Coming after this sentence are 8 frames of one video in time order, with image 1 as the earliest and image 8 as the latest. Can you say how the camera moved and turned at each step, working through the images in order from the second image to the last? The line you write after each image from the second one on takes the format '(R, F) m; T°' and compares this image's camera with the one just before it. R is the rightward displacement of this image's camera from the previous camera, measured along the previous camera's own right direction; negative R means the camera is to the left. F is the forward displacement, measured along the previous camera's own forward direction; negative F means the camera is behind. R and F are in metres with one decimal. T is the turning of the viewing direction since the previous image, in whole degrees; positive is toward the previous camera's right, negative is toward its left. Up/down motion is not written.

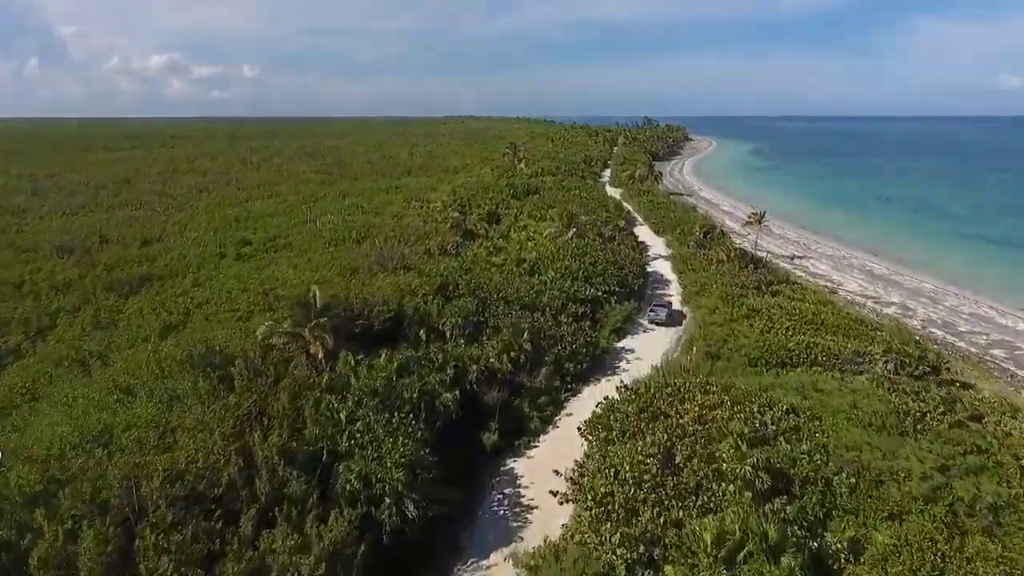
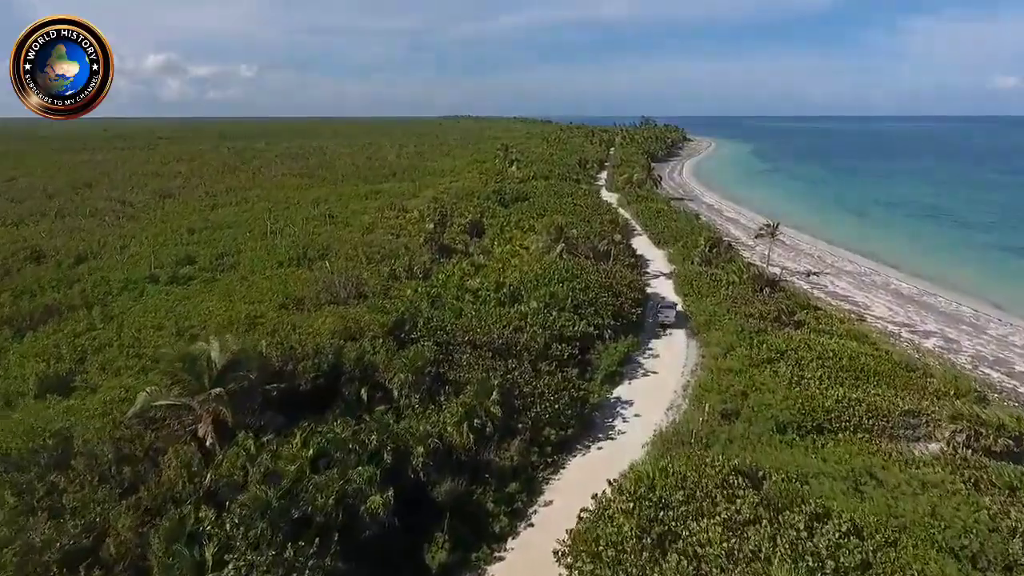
(+1.1, +5.2) m; 0°
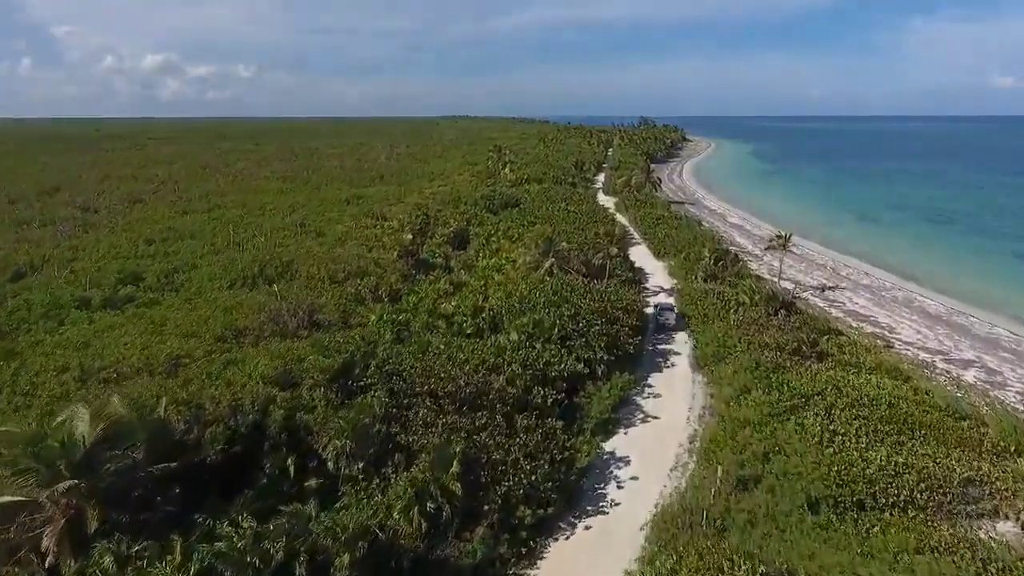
(+0.9, +3.9) m; 0°
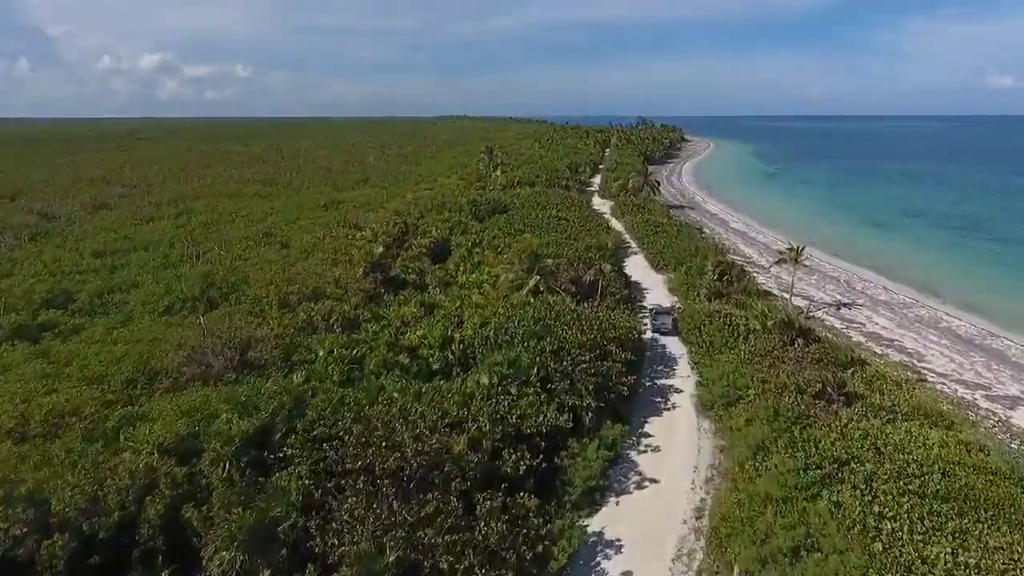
(+1.0, +3.9) m; 0°
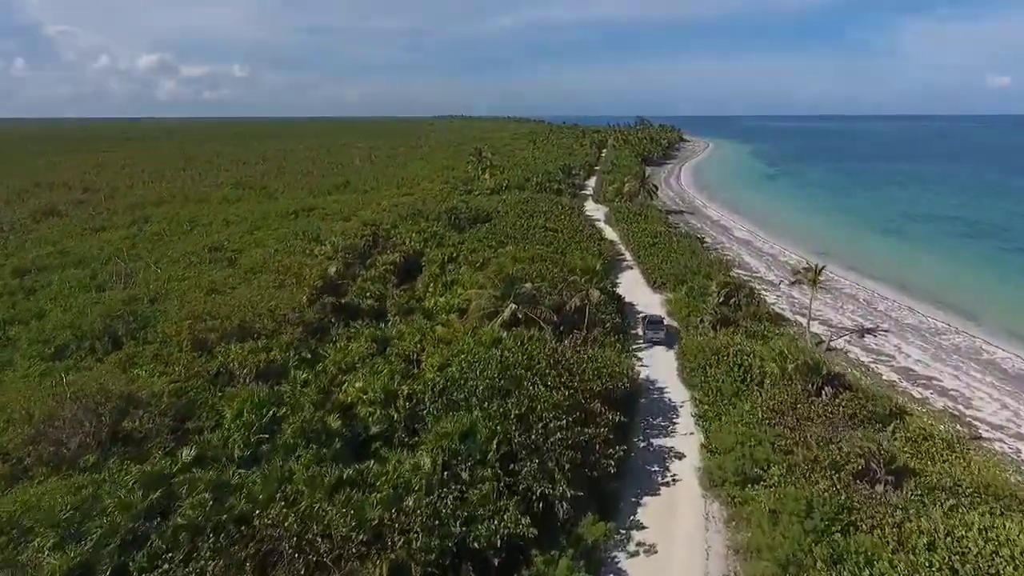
(+1.2, +4.7) m; 0°
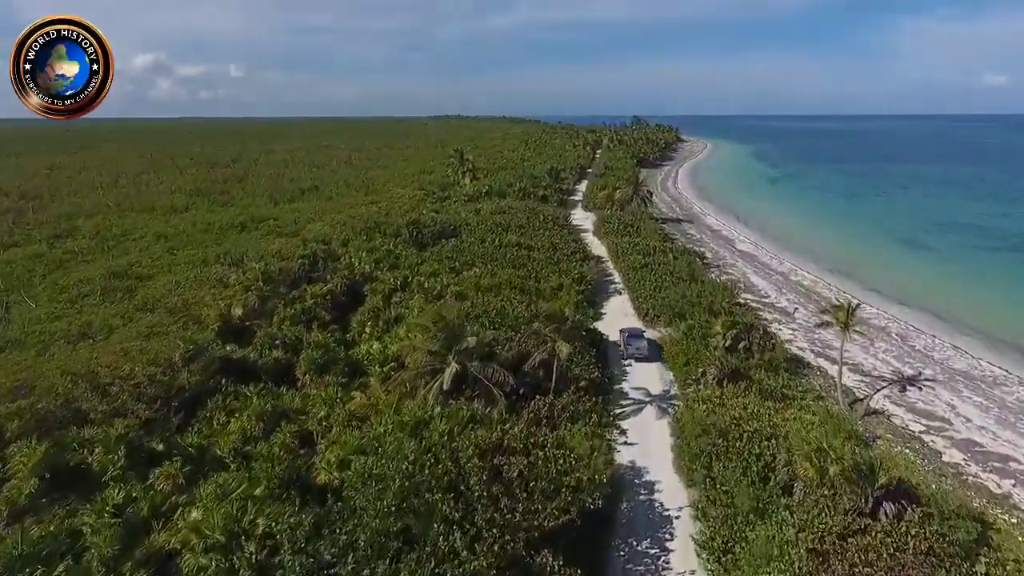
(+1.9, +6.5) m; 0°
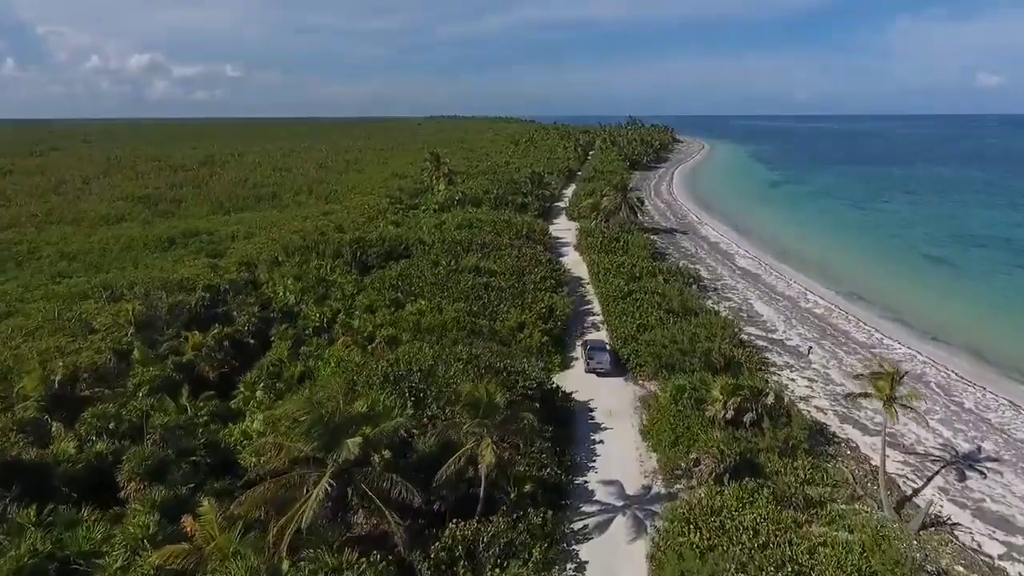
(+2.2, +6.3) m; 0°
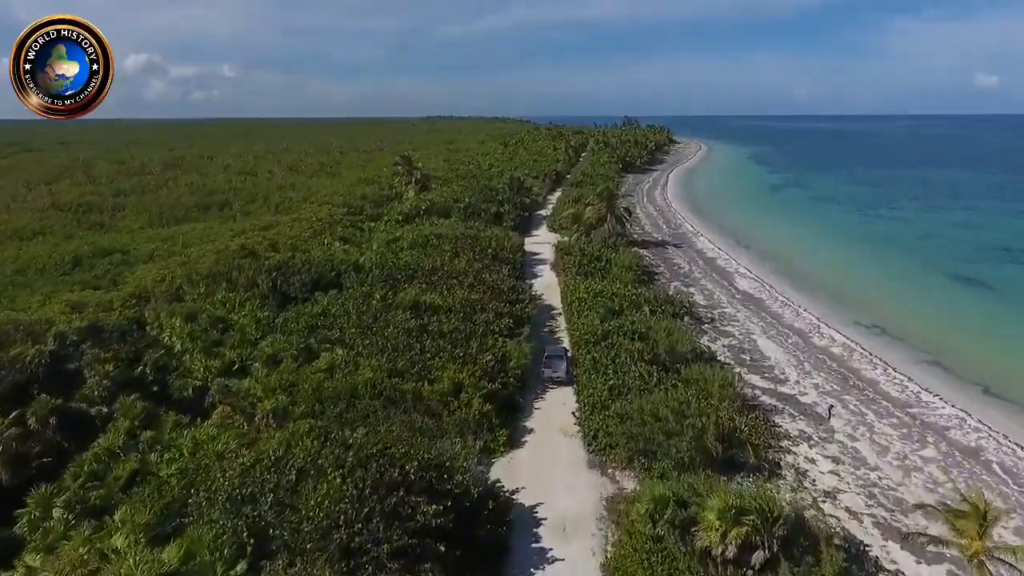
(+2.2, +6.2) m; 0°
